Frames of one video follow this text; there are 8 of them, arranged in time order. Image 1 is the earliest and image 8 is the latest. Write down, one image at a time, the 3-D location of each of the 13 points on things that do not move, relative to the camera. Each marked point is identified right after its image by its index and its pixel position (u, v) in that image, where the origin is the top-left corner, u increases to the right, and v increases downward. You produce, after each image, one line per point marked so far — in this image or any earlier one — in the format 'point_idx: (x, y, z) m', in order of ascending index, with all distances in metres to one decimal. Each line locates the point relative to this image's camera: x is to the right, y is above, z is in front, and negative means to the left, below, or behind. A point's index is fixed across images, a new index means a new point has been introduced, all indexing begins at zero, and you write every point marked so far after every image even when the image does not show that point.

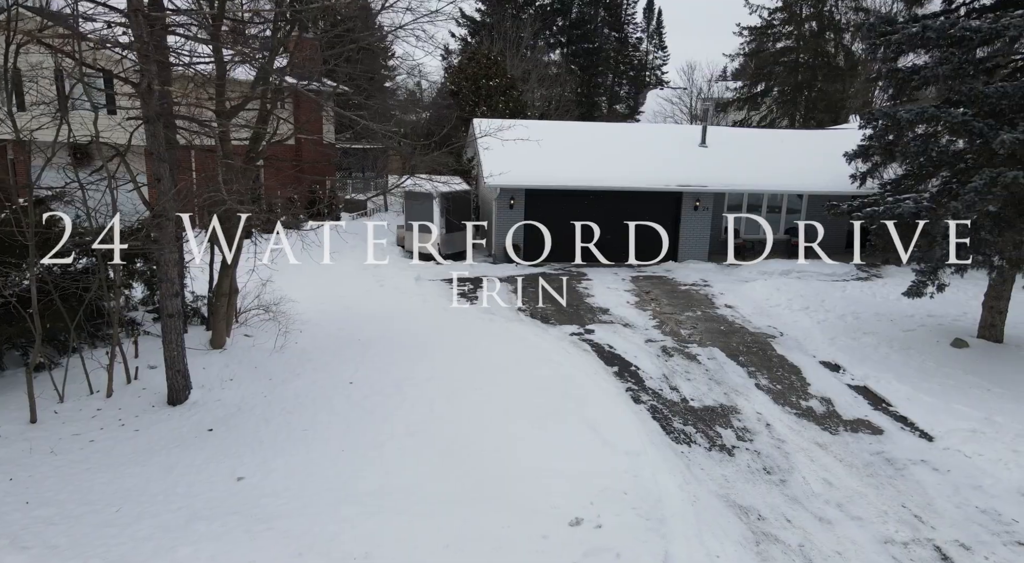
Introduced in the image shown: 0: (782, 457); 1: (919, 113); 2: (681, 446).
0: (+3.0, -1.9, +6.4) m
1: (+5.2, +2.2, +7.7) m
2: (+1.9, -1.8, +6.5) m
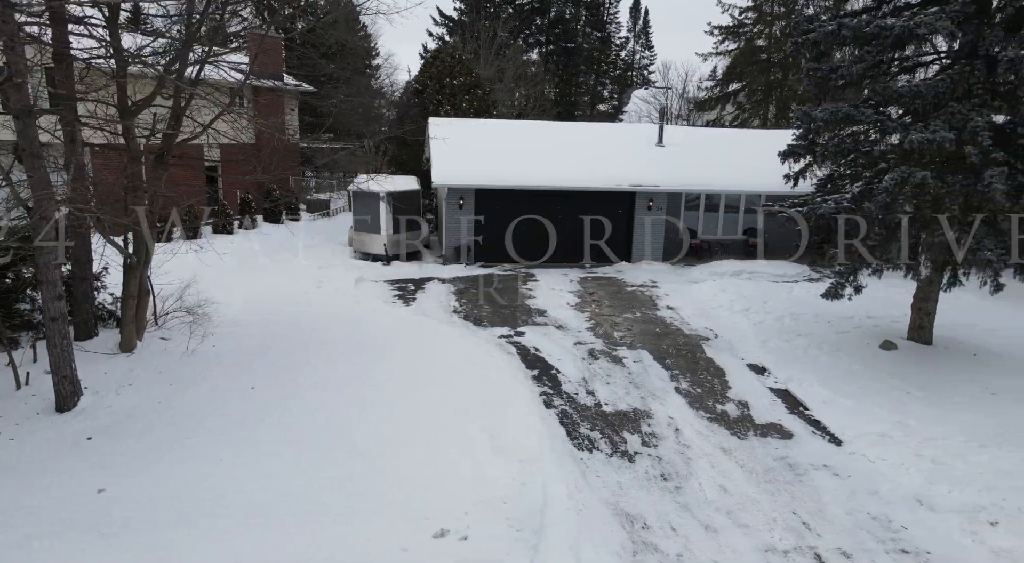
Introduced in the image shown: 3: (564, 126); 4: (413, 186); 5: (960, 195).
0: (+1.8, -2.0, +6.3) m
1: (+4.1, +2.2, +7.6) m
2: (+0.8, -1.9, +6.4) m
3: (+2.0, +4.7, +17.6) m
4: (-2.6, +2.4, +14.9) m
5: (+5.4, +1.1, +7.2) m
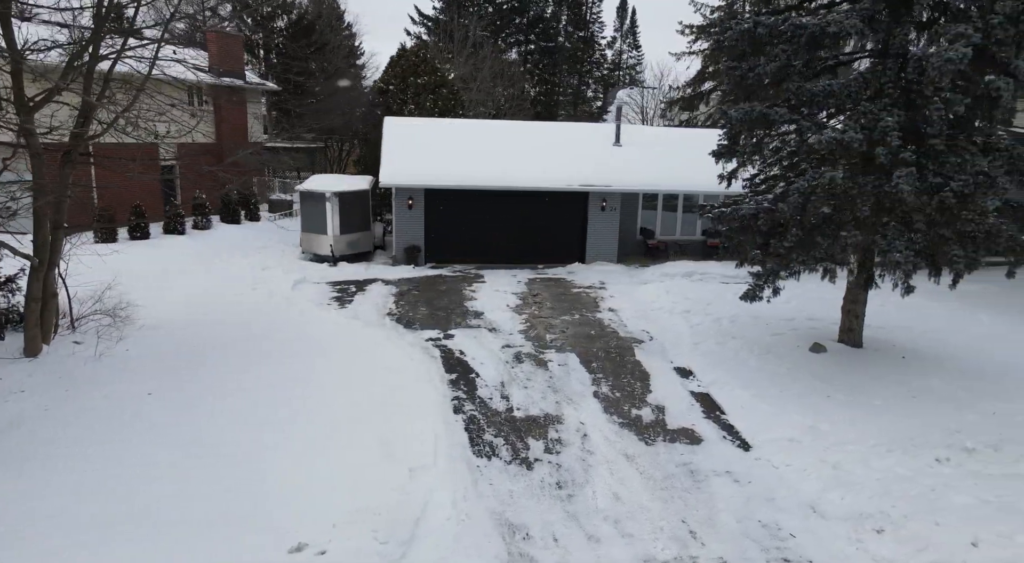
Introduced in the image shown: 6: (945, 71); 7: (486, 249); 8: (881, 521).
0: (+0.7, -2.0, +6.1) m
1: (+3.0, +2.2, +7.5) m
2: (-0.3, -1.9, +6.3) m
3: (+0.8, +4.7, +17.5) m
4: (-3.9, +2.4, +14.7) m
5: (+4.3, +1.0, +7.1) m
6: (+4.7, +2.3, +6.4) m
7: (-0.6, +0.9, +15.0) m
8: (+3.3, -2.2, +5.3) m
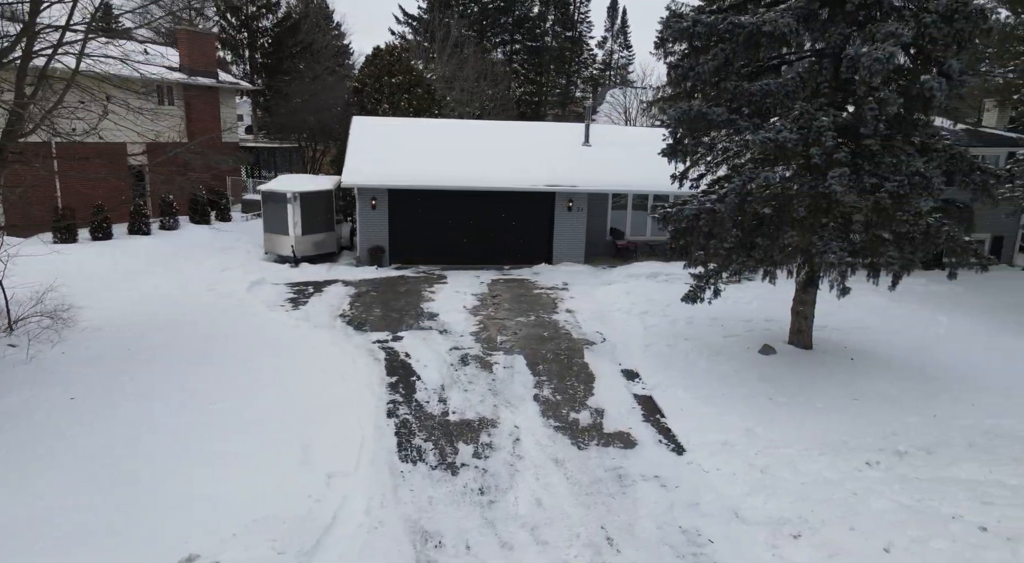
0: (-0.1, -2.0, +6.0) m
1: (+2.2, +2.2, +7.4) m
2: (-1.1, -1.9, +6.1) m
3: (-0.1, +4.7, +17.4) m
4: (-4.7, +2.4, +14.5) m
5: (+3.5, +1.0, +7.0) m
6: (+4.0, +2.3, +6.4) m
7: (-1.5, +0.8, +14.9) m
8: (+2.6, -2.2, +5.2) m
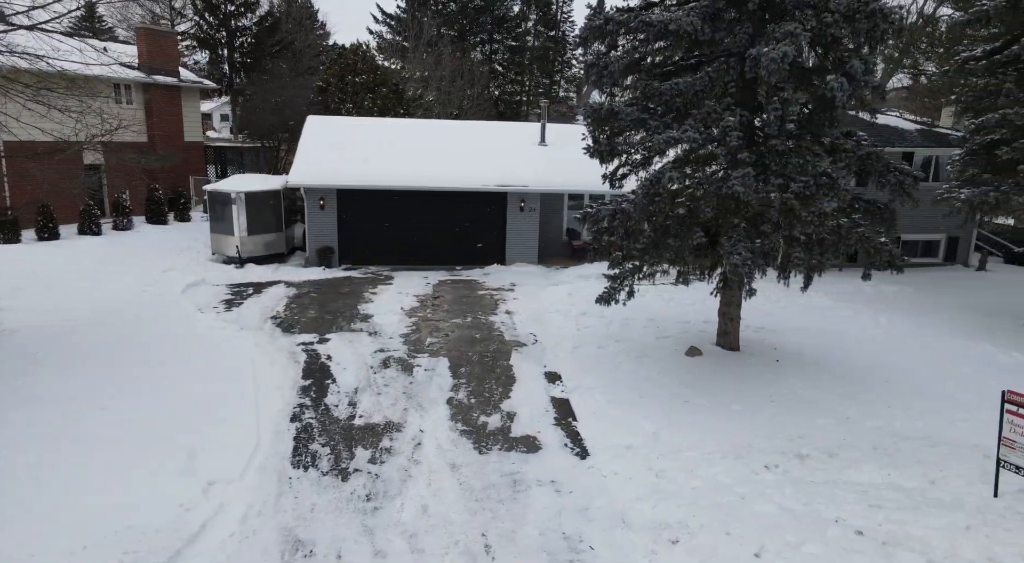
0: (-1.2, -2.0, +5.9) m
1: (+1.0, +2.1, +7.3) m
2: (-2.2, -2.0, +6.0) m
3: (-1.4, +4.6, +17.3) m
4: (-6.0, +2.4, +14.3) m
5: (+2.4, +1.0, +6.9) m
6: (+2.8, +2.3, +6.3) m
7: (-2.7, +0.8, +14.7) m
8: (+1.5, -2.2, +5.2) m
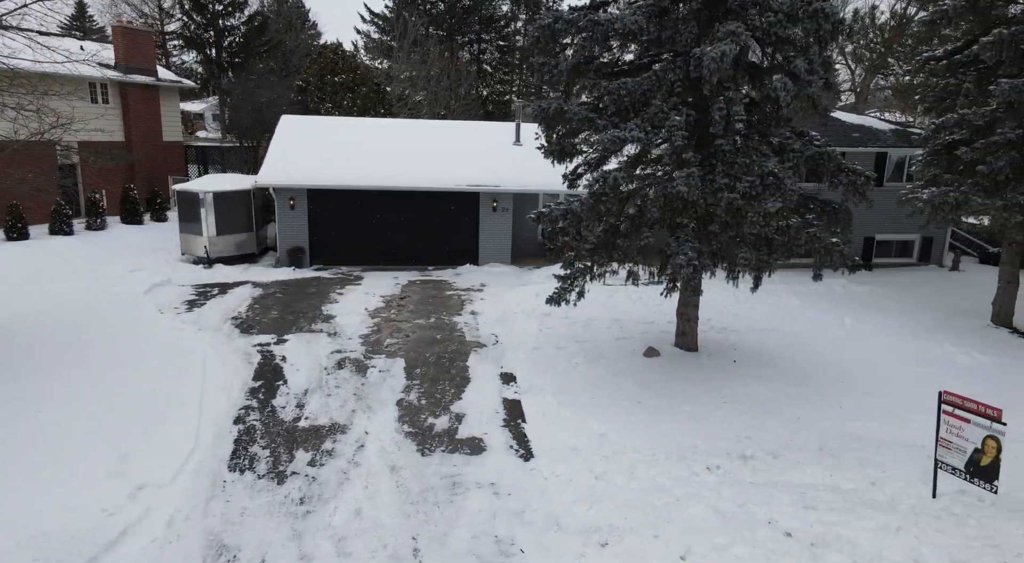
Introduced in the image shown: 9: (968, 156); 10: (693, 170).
0: (-1.8, -2.1, +5.9) m
1: (+0.4, +2.1, +7.3) m
2: (-2.9, -2.0, +6.0) m
3: (-2.1, +4.6, +17.2) m
4: (-6.6, +2.4, +14.2) m
5: (+1.8, +1.0, +6.9) m
6: (+2.2, +2.3, +6.3) m
7: (-3.4, +0.8, +14.7) m
8: (+0.8, -2.2, +5.1) m
9: (+7.4, +2.0, +9.4) m
10: (+2.0, +1.2, +6.5) m
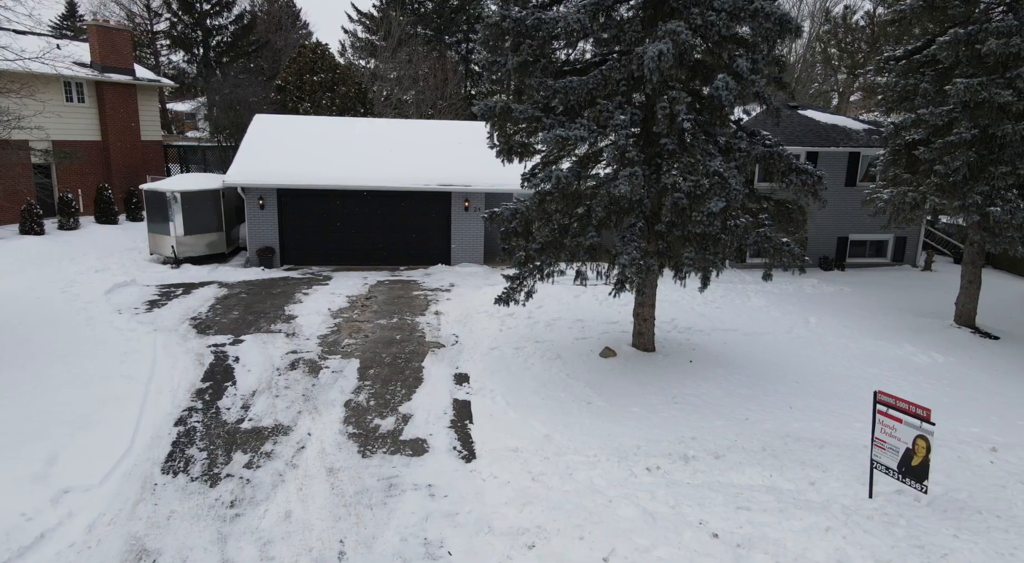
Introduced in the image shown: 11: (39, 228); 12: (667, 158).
0: (-2.4, -2.1, +5.8) m
1: (-0.3, +2.1, +7.3) m
2: (-3.5, -2.0, +5.9) m
3: (-2.8, +4.6, +17.1) m
4: (-7.3, +2.3, +14.2) m
5: (+1.1, +1.0, +6.9) m
6: (+1.6, +2.3, +6.2) m
7: (-4.1, +0.8, +14.6) m
8: (+0.2, -2.2, +5.1) m
9: (+6.7, +2.0, +9.4) m
10: (+1.4, +1.2, +6.5) m
11: (-13.3, +1.5, +16.4) m
12: (+1.8, +1.5, +6.9) m
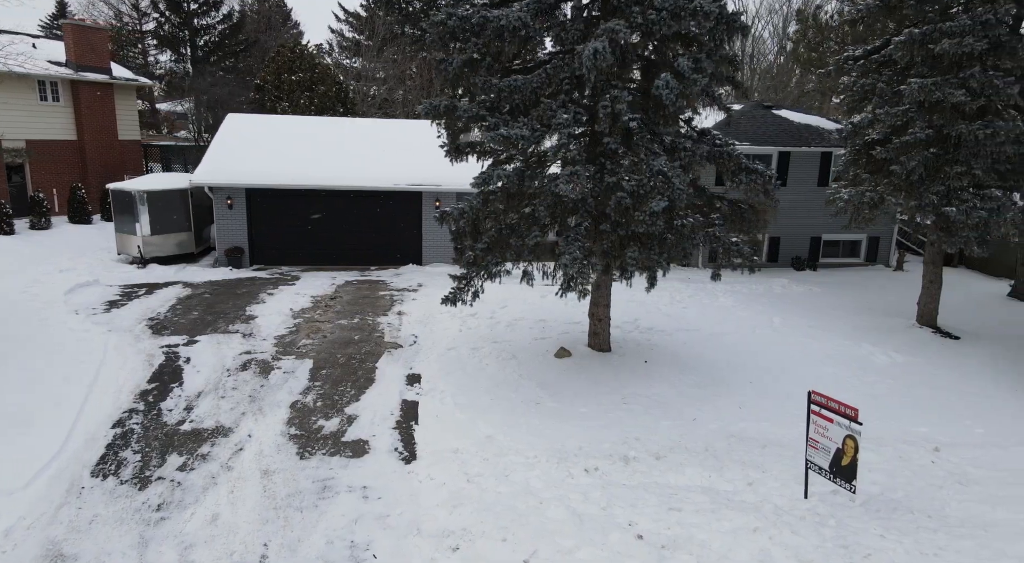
0: (-3.1, -2.1, +5.7) m
1: (-0.9, +2.1, +7.2) m
2: (-4.2, -2.0, +5.8) m
3: (-3.5, +4.6, +17.1) m
4: (-8.1, +2.3, +14.0) m
5: (+0.4, +1.0, +6.8) m
6: (+0.9, +2.3, +6.2) m
7: (-4.8, +0.8, +14.5) m
8: (-0.4, -2.2, +5.0) m
9: (+6.0, +2.0, +9.4) m
10: (+0.7, +1.3, +6.4) m
11: (-14.0, +1.5, +16.3) m
12: (+1.2, +1.5, +6.8) m
